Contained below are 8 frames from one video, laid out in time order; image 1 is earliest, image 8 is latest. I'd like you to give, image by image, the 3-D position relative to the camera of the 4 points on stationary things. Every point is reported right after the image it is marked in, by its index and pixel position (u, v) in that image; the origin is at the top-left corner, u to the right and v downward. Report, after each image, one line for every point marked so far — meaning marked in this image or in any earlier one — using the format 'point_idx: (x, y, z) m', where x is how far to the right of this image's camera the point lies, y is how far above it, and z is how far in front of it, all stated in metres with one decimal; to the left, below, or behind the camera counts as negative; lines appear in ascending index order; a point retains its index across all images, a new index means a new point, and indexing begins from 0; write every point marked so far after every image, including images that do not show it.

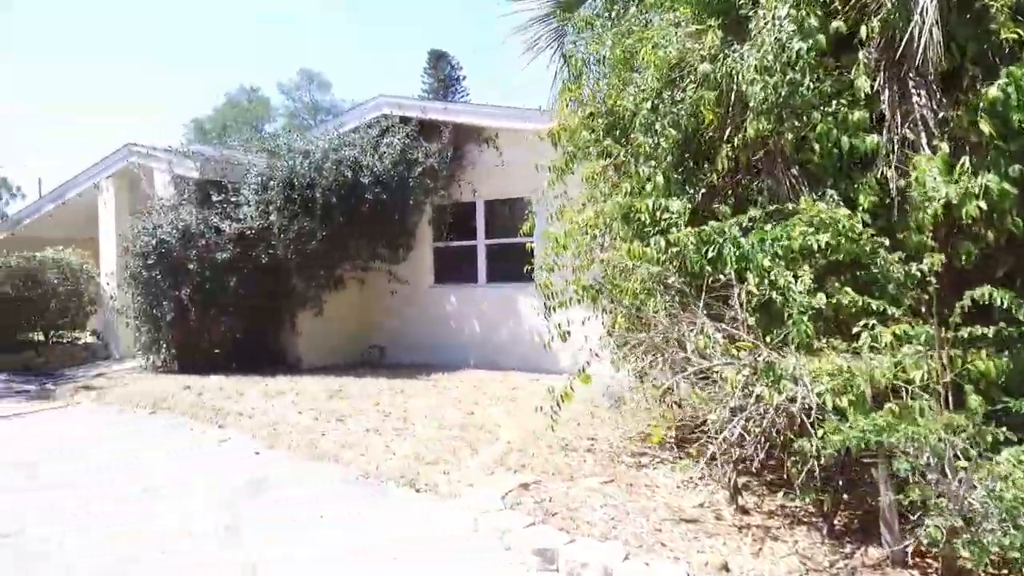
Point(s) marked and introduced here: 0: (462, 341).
0: (-0.9, -0.9, +12.5) m
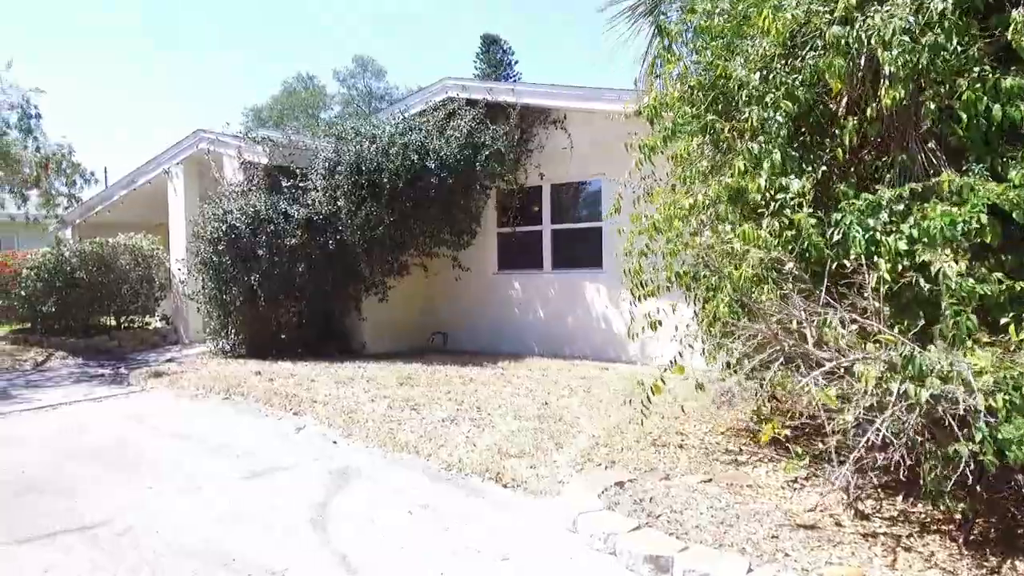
0: (+0.2, -0.7, +12.3) m
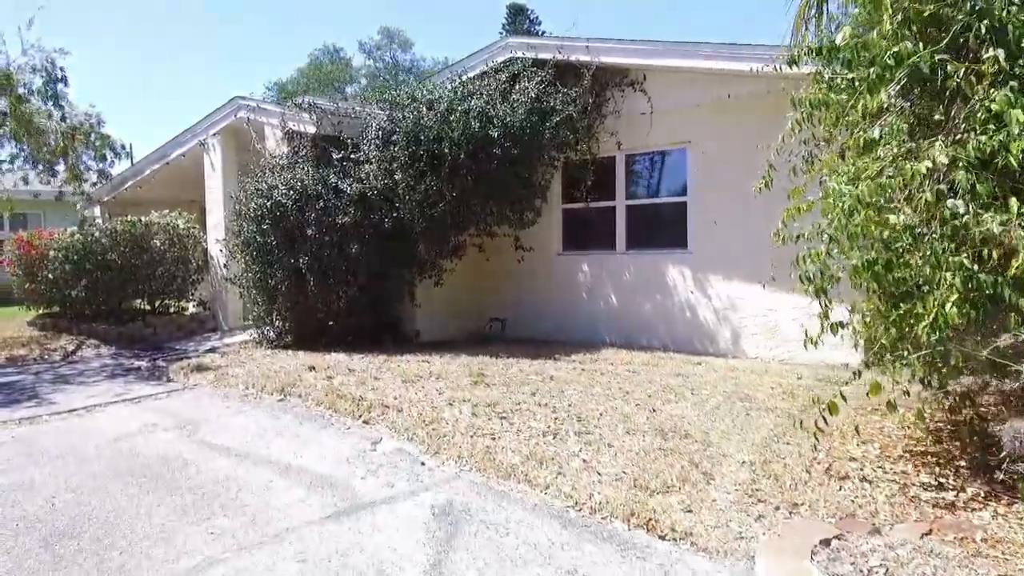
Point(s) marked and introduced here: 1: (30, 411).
0: (+1.2, -0.4, +11.1) m
1: (-4.7, -1.2, +7.2) m
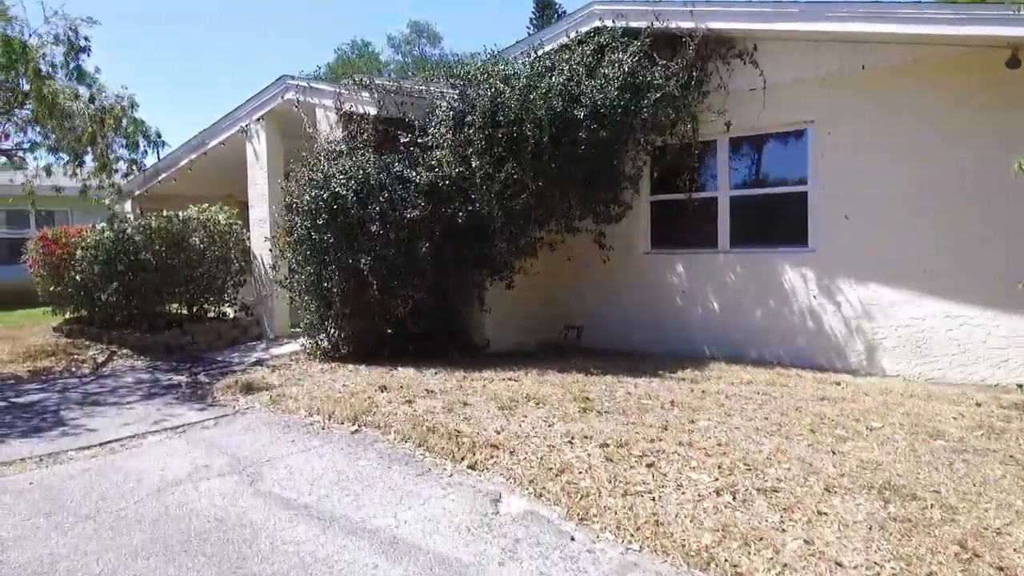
0: (+2.4, -0.4, +9.7) m
1: (-3.7, -1.2, +5.9) m
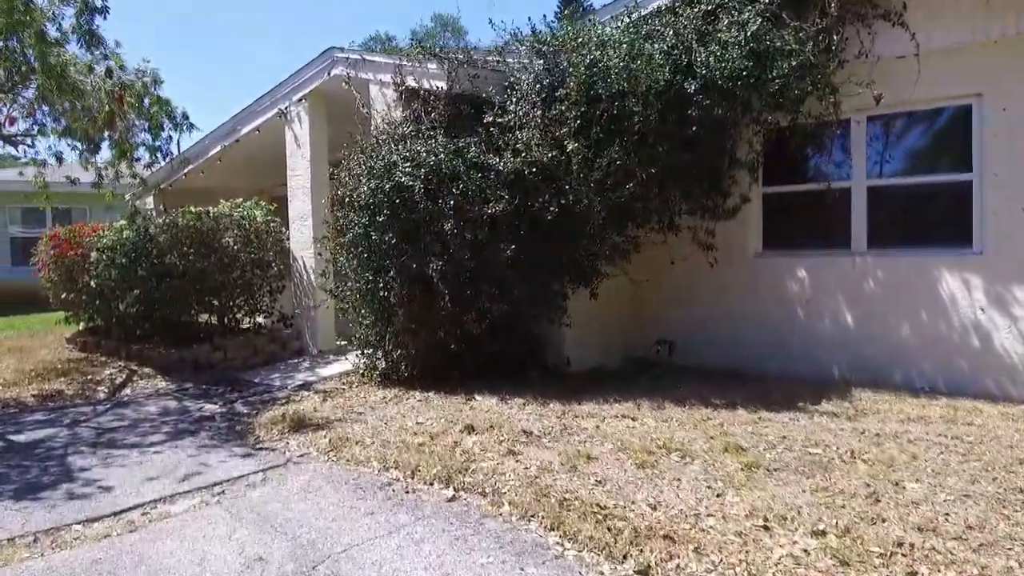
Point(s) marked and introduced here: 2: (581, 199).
0: (+3.3, -0.5, +8.1) m
1: (-2.8, -1.4, +4.5) m
2: (+0.7, +0.8, +7.0) m
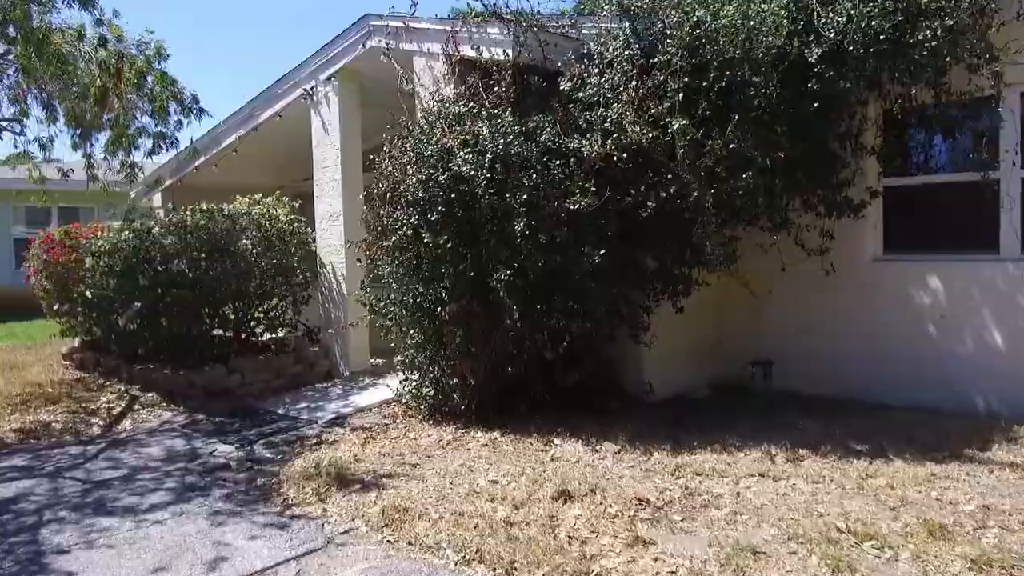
0: (+4.0, -0.7, +6.7) m
1: (-2.1, -1.5, +3.2) m
2: (+1.3, +0.7, +5.7) m
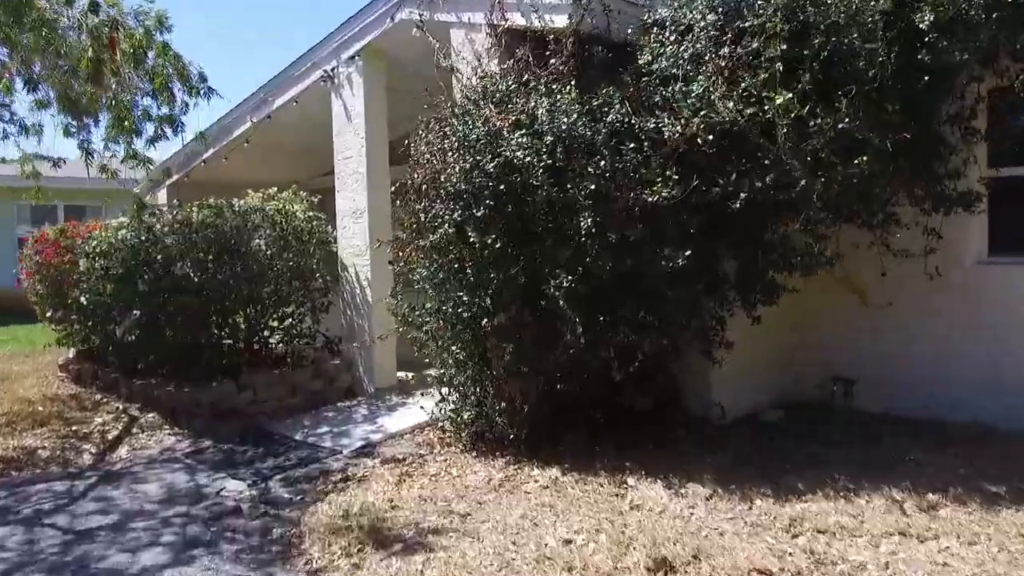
0: (+4.4, -0.7, +5.7) m
1: (-1.8, -1.5, +2.3) m
2: (+1.7, +0.7, +4.7) m
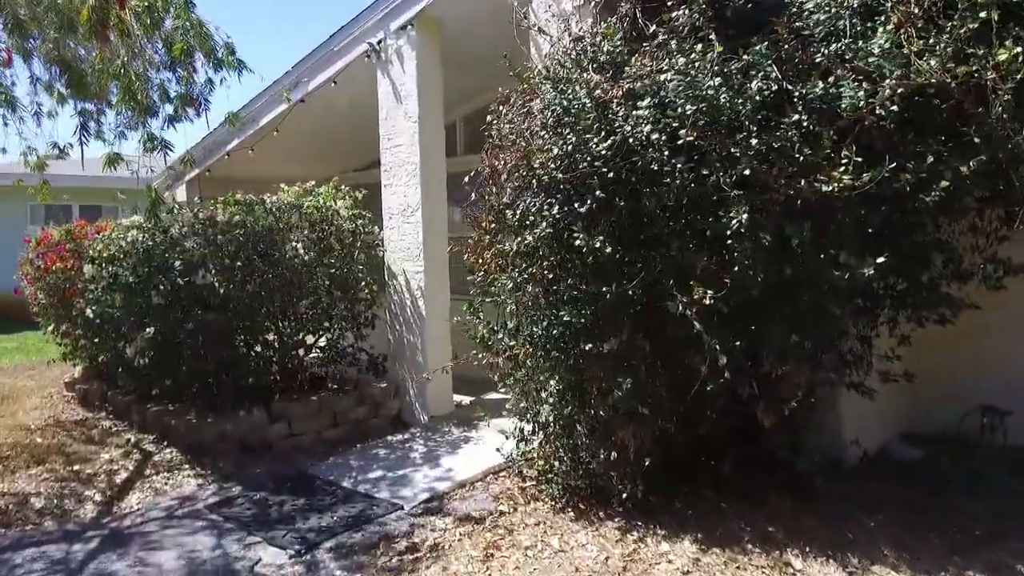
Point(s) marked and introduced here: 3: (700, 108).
0: (+5.0, -0.8, +4.5) m
1: (-1.2, -1.6, +1.2) m
2: (+2.3, +0.6, +3.6) m
3: (+0.9, +0.9, +3.6) m
